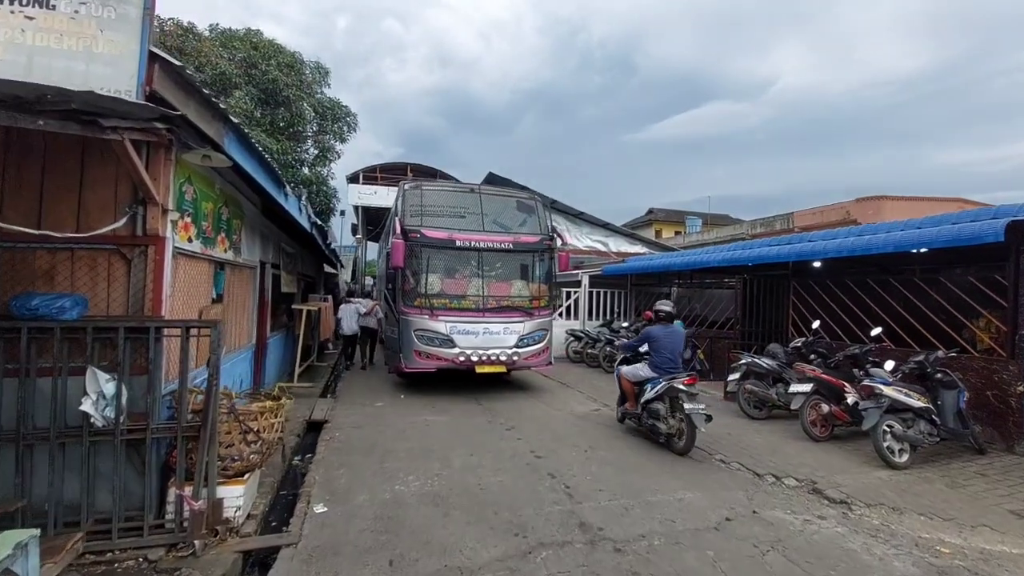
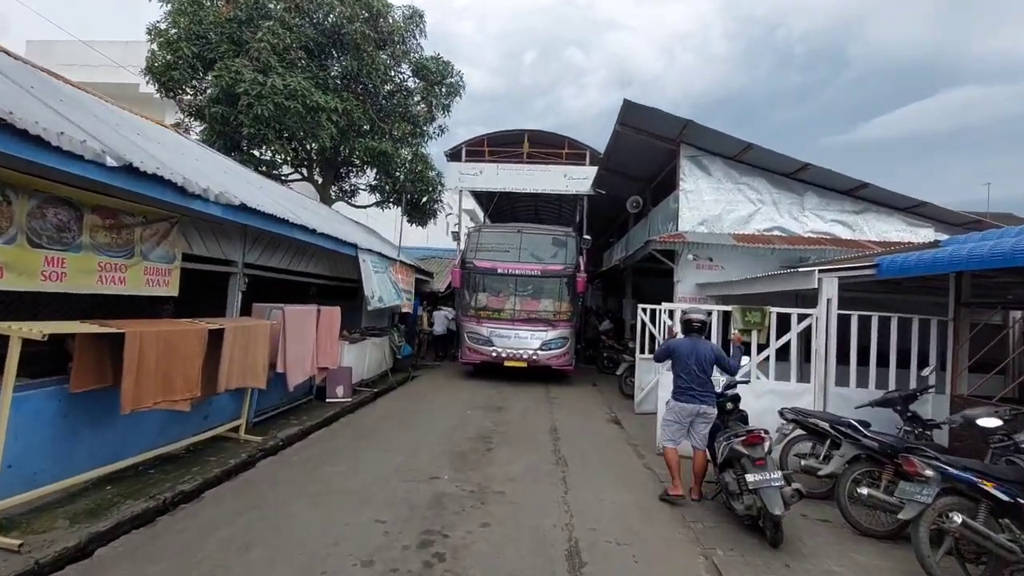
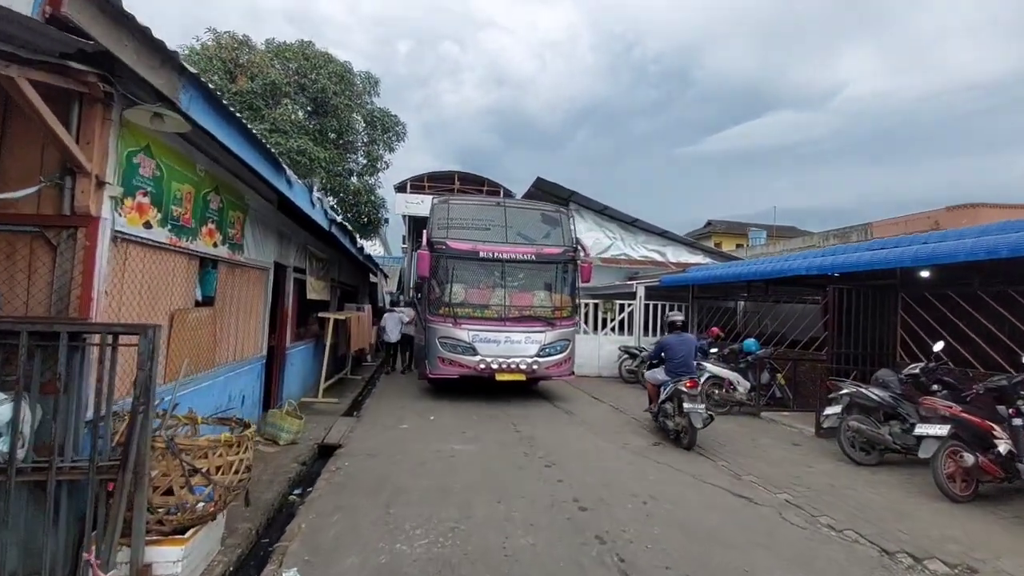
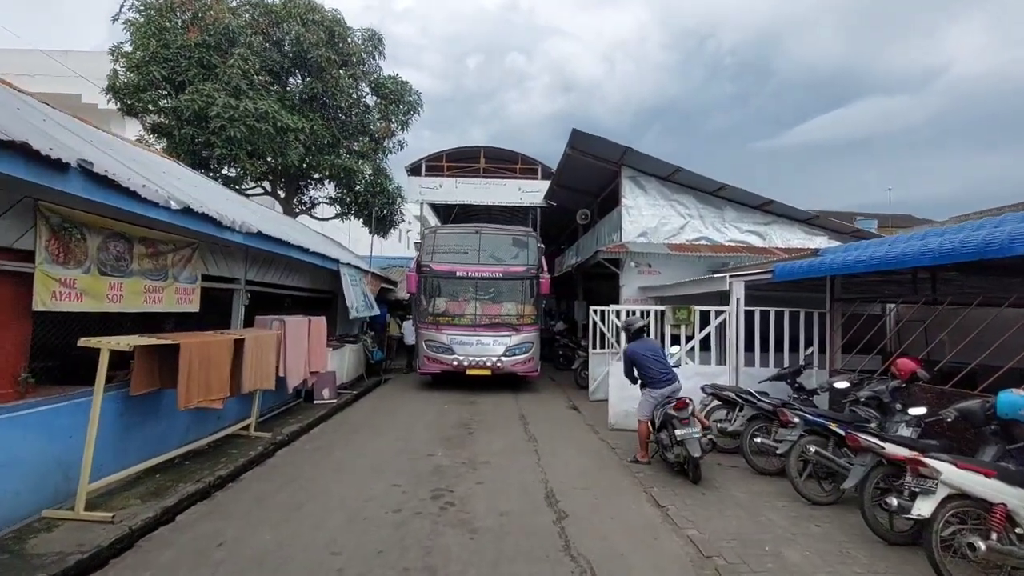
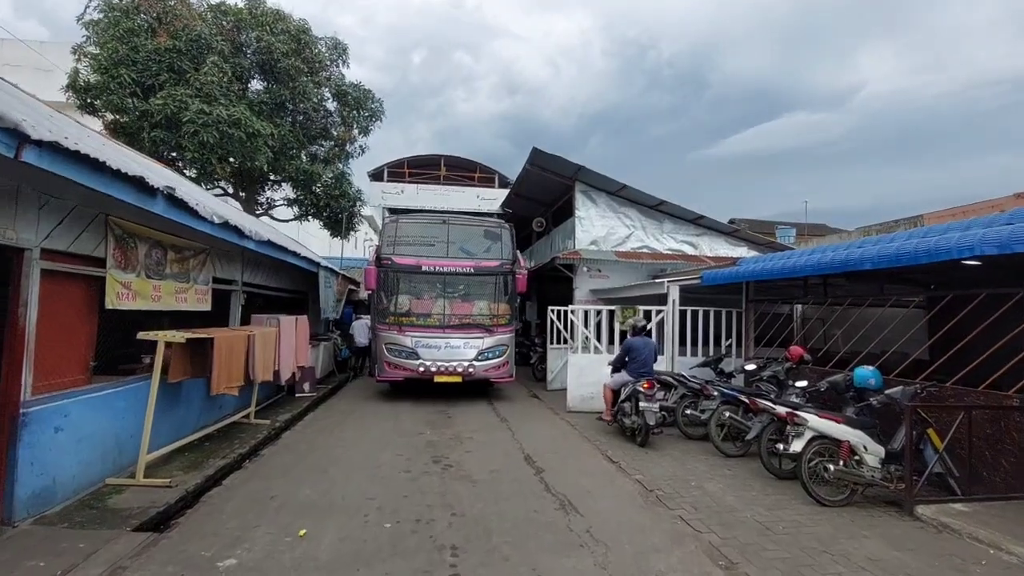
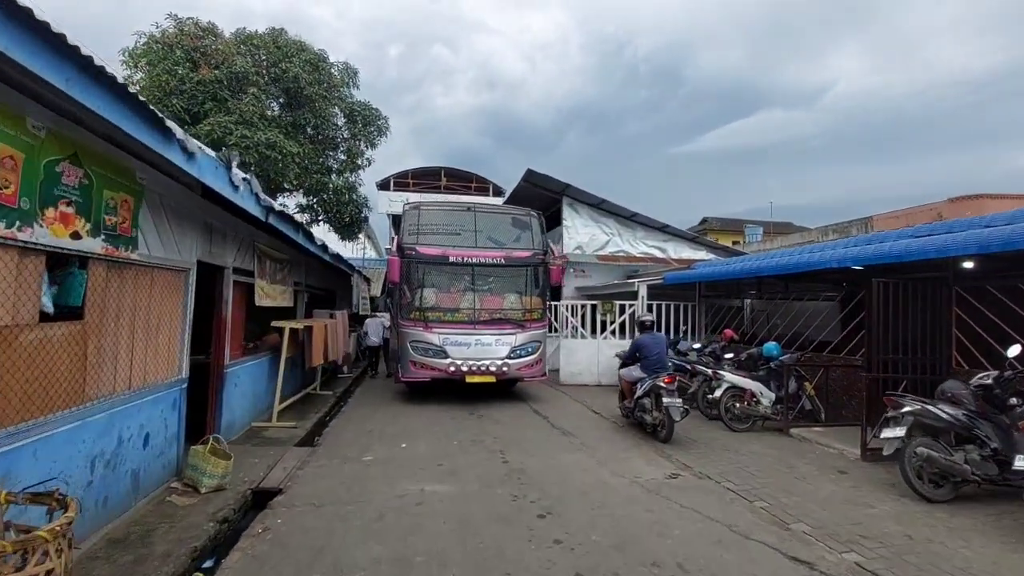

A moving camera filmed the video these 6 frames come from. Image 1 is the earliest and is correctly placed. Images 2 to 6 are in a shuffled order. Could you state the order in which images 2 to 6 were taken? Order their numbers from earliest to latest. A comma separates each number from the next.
3, 6, 5, 4, 2
